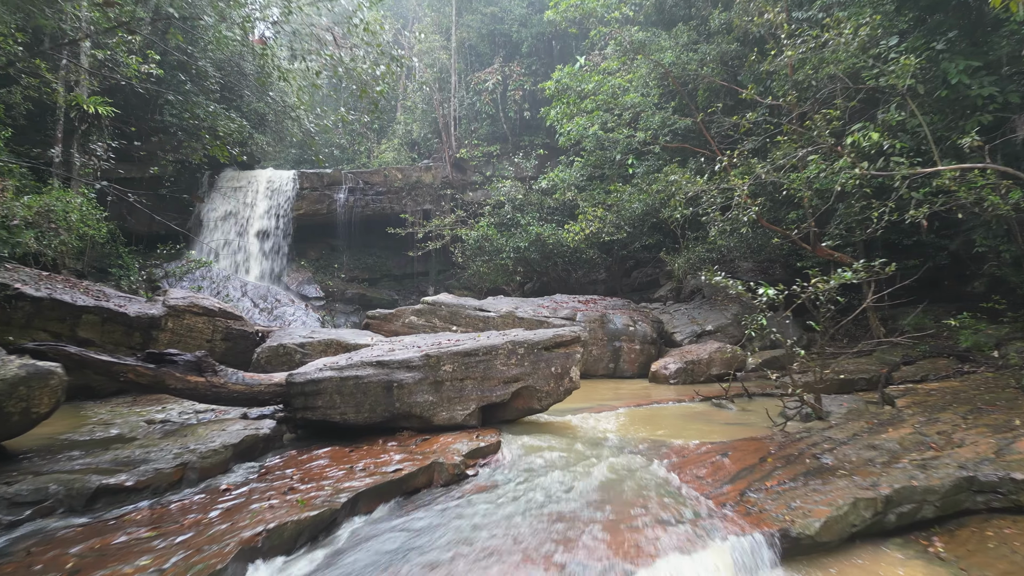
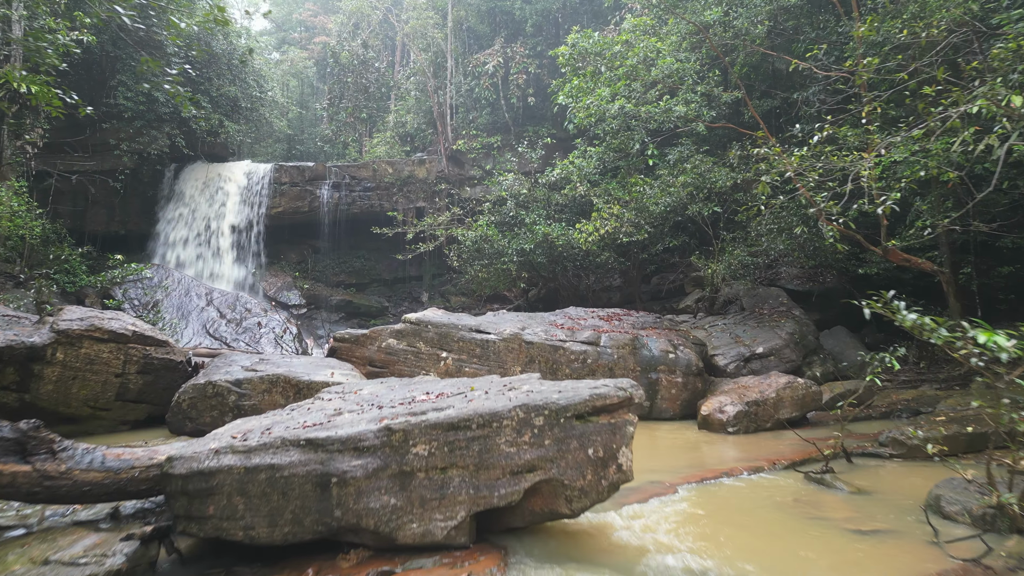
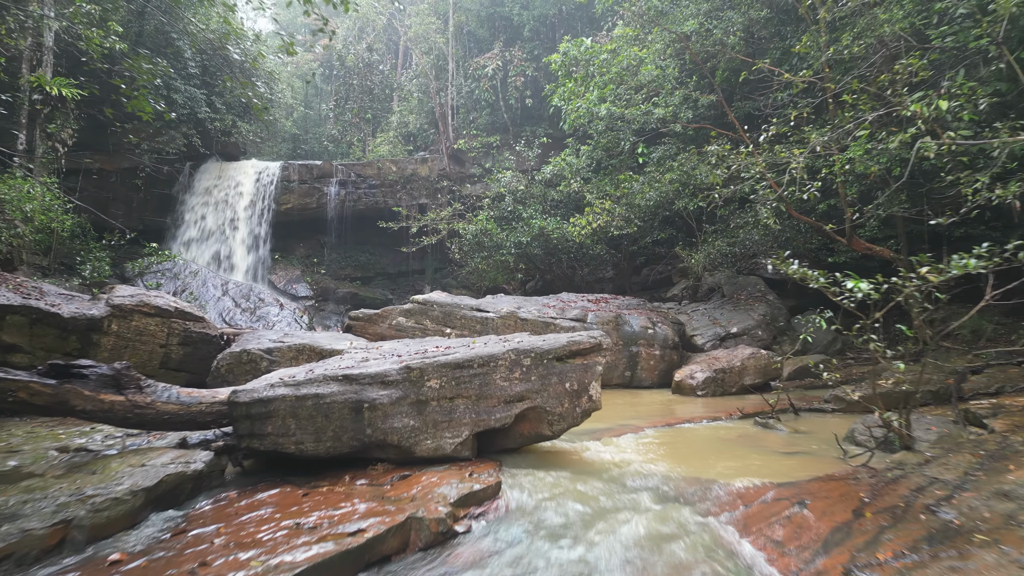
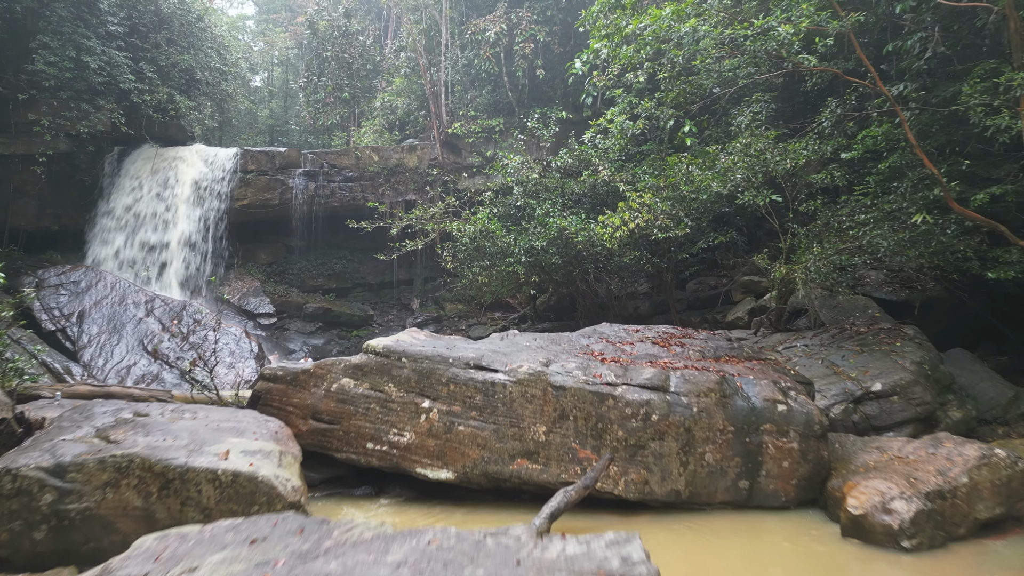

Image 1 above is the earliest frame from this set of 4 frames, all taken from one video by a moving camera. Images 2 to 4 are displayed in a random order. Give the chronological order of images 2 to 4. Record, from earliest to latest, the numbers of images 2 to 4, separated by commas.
3, 2, 4
